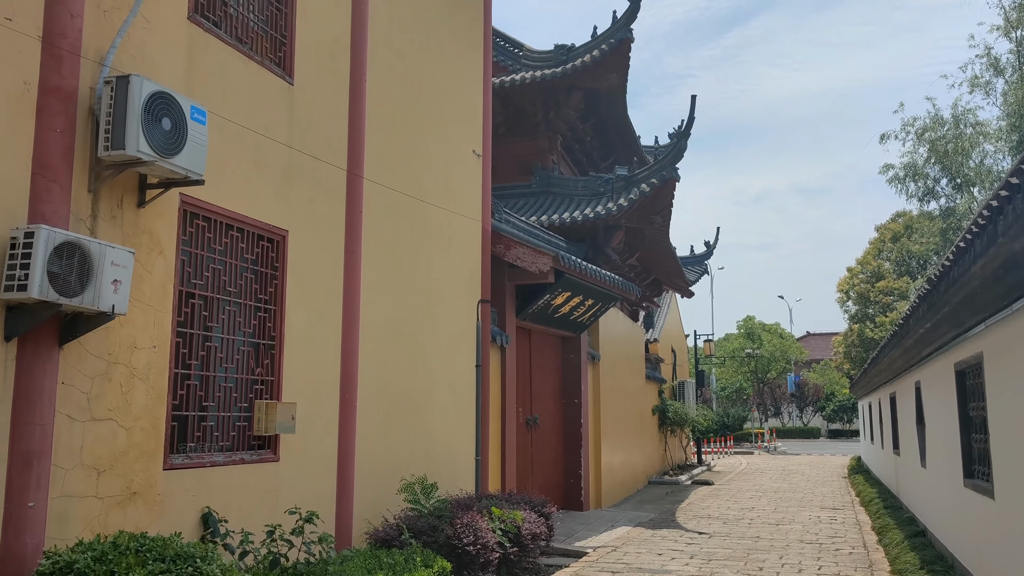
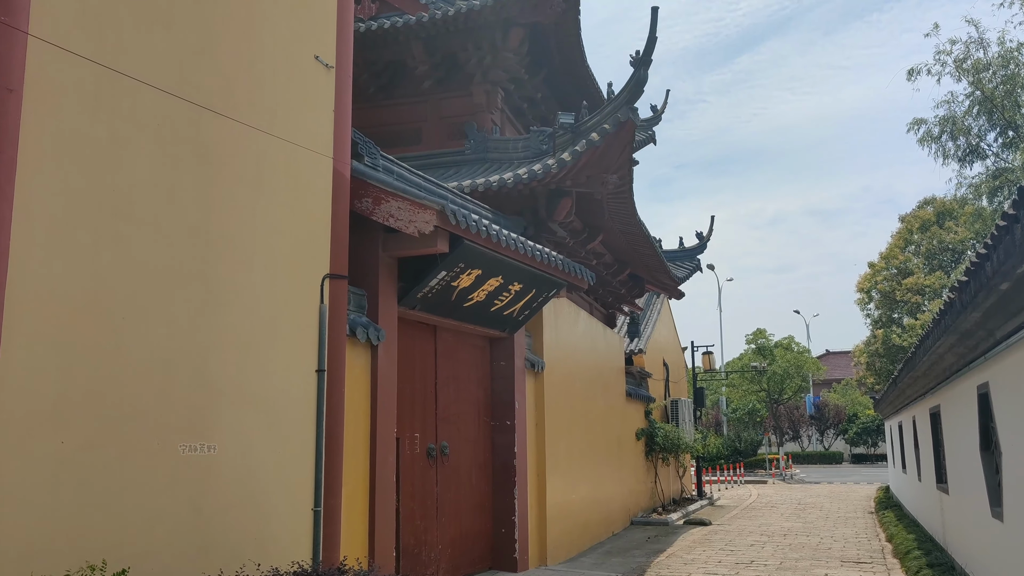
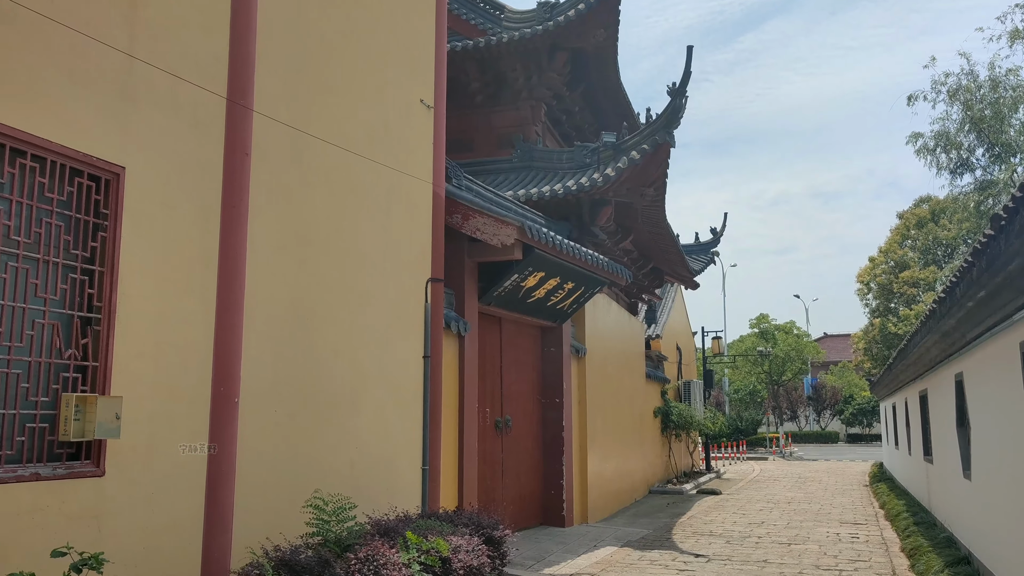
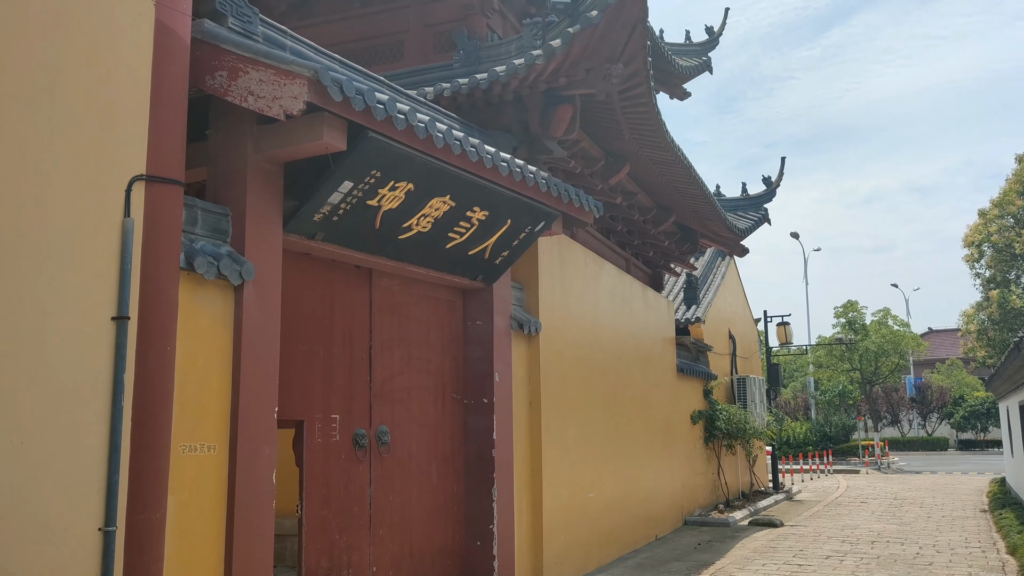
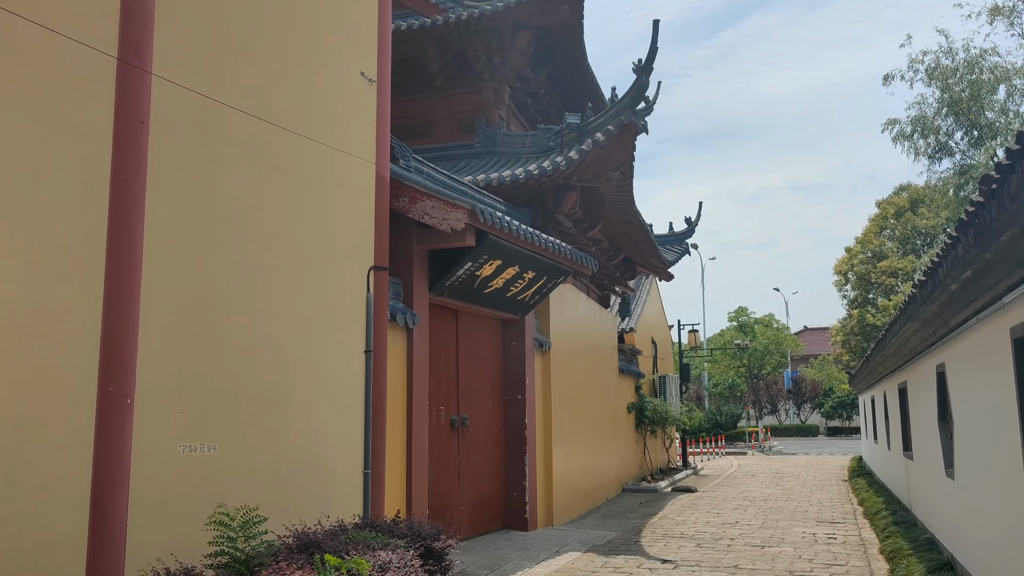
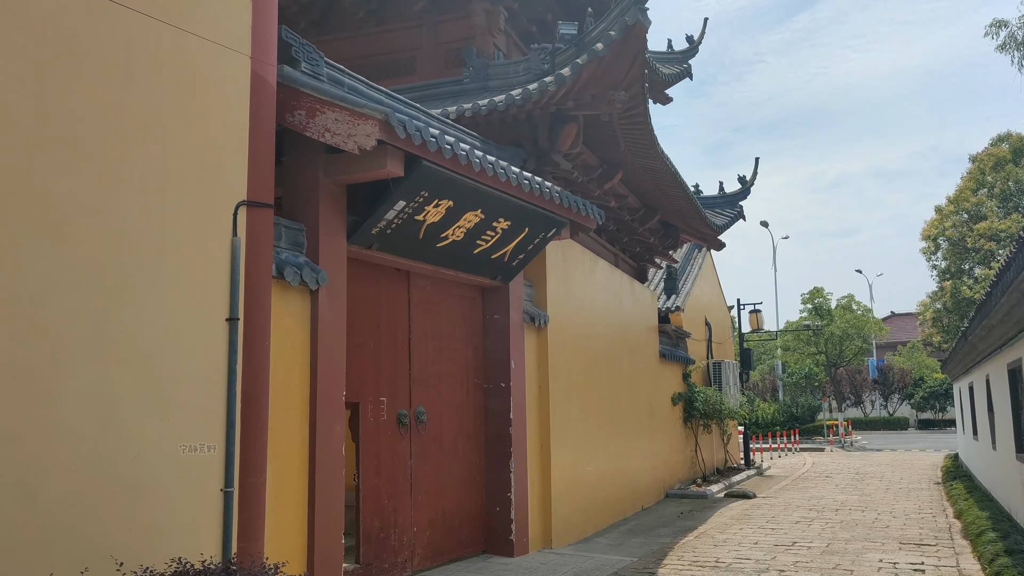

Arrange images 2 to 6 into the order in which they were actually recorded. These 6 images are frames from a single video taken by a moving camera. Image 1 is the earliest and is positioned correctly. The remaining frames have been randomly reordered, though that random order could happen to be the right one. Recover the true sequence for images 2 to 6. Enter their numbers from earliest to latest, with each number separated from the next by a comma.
3, 5, 2, 6, 4
